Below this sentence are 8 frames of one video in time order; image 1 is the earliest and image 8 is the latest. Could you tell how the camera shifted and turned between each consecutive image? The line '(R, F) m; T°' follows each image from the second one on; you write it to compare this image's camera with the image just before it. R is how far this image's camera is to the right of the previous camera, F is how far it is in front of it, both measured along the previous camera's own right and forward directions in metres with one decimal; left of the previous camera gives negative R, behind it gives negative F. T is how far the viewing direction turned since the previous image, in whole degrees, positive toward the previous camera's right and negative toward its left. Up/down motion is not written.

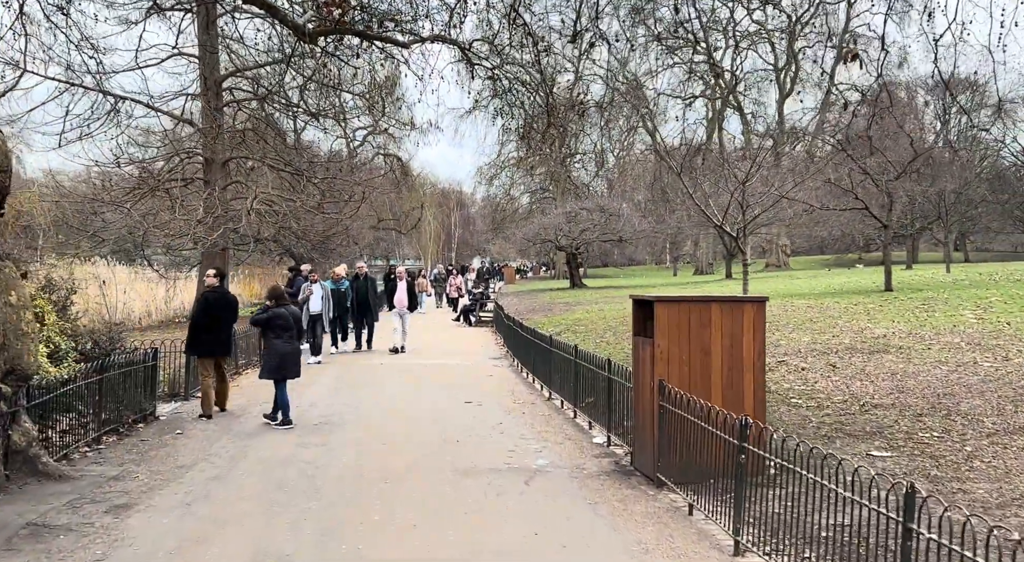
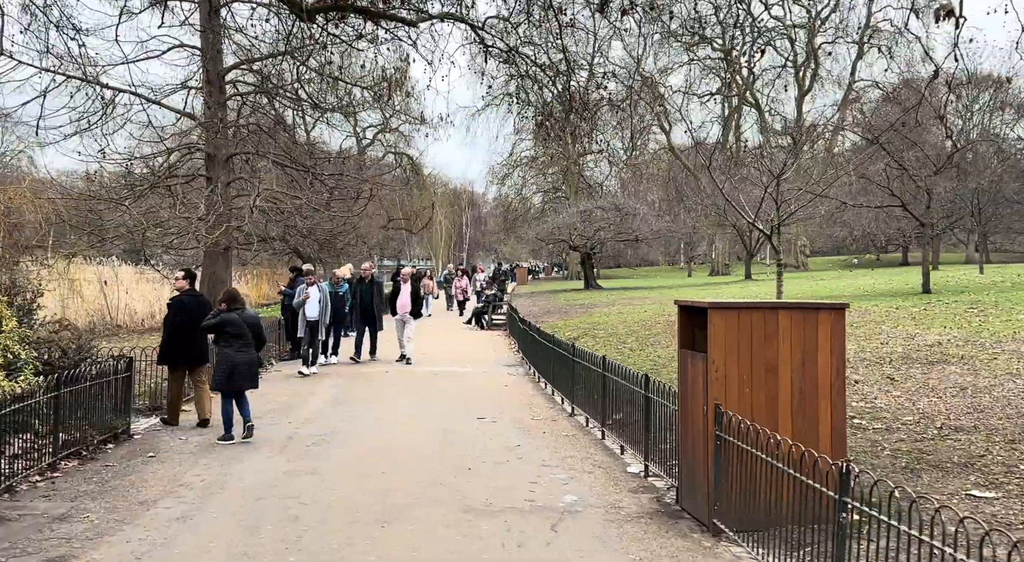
(-0.1, +1.2) m; -1°
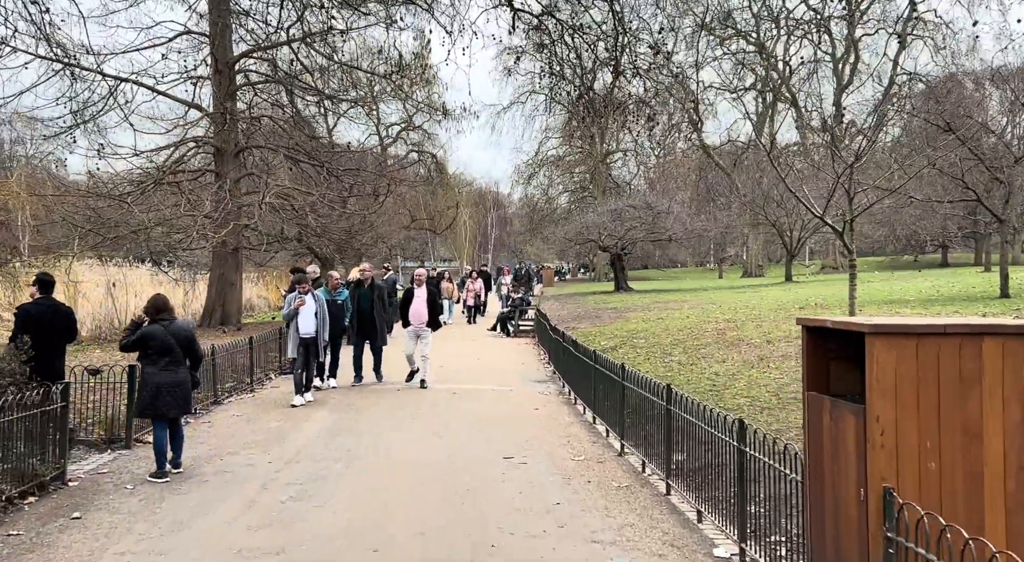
(-0.1, +2.0) m; -1°
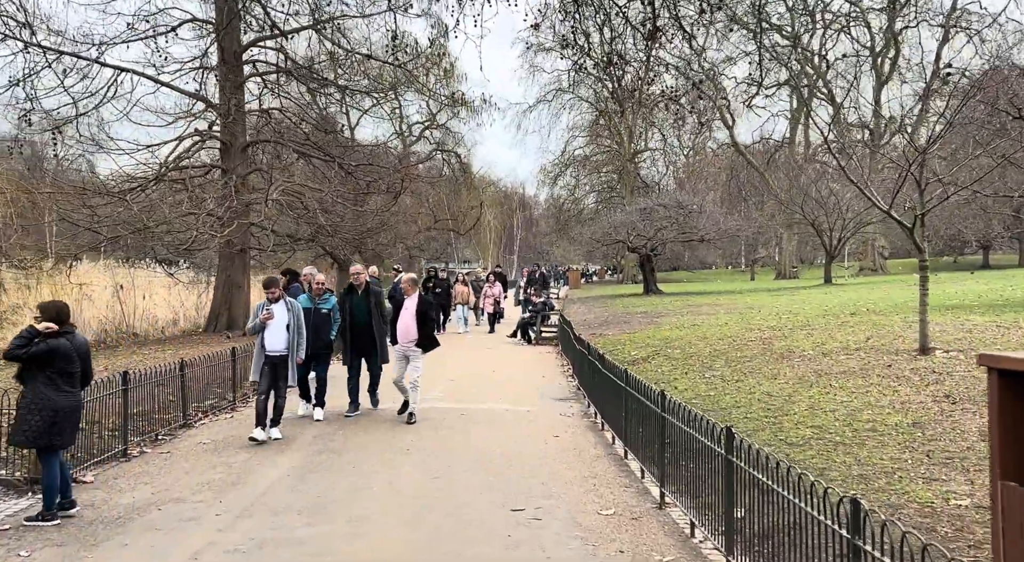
(+0.1, +1.7) m; -2°
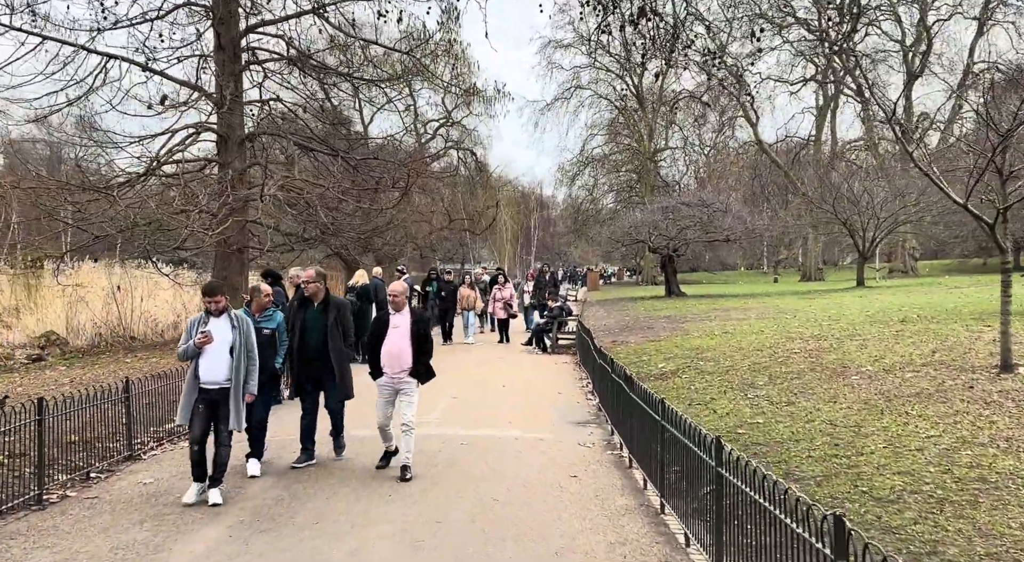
(+0.1, +1.7) m; -1°
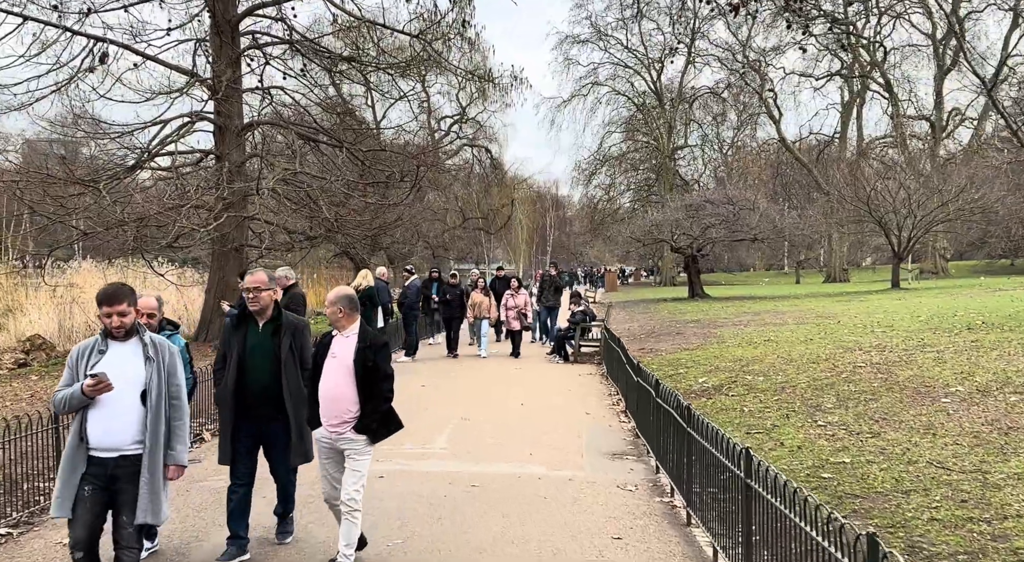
(-0.1, +1.8) m; -1°
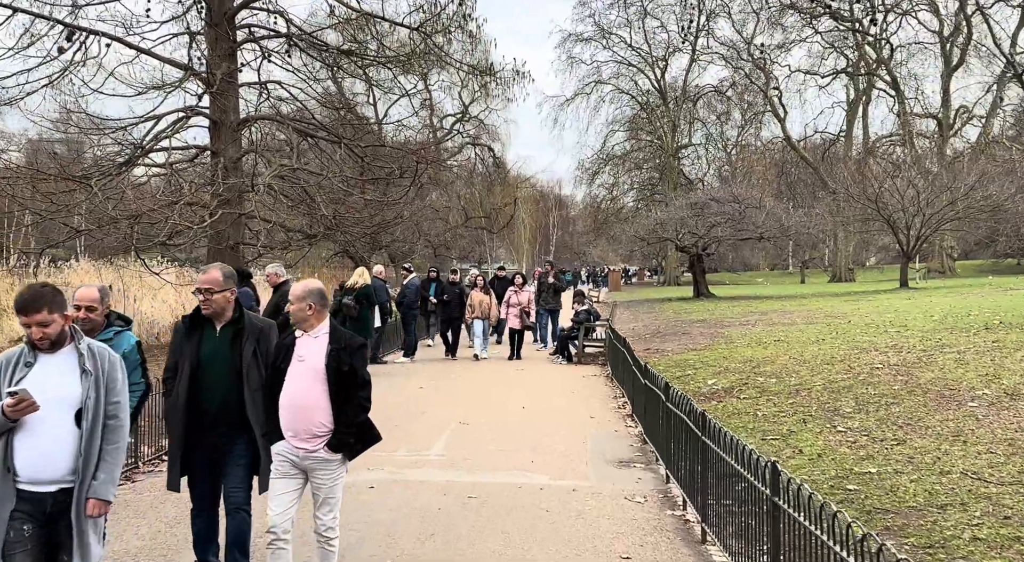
(0.0, +0.5) m; 0°
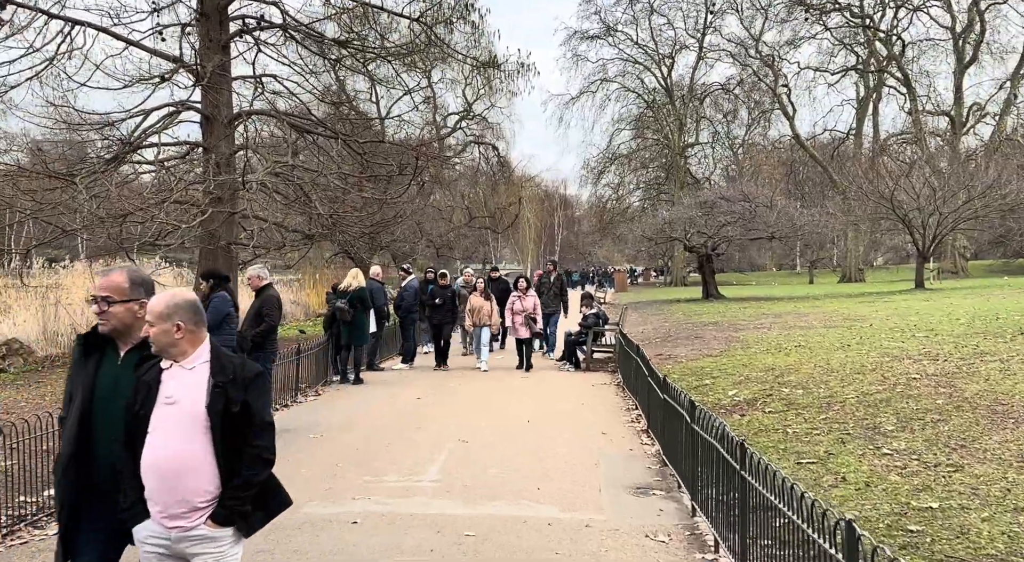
(0.0, +0.9) m; 0°
